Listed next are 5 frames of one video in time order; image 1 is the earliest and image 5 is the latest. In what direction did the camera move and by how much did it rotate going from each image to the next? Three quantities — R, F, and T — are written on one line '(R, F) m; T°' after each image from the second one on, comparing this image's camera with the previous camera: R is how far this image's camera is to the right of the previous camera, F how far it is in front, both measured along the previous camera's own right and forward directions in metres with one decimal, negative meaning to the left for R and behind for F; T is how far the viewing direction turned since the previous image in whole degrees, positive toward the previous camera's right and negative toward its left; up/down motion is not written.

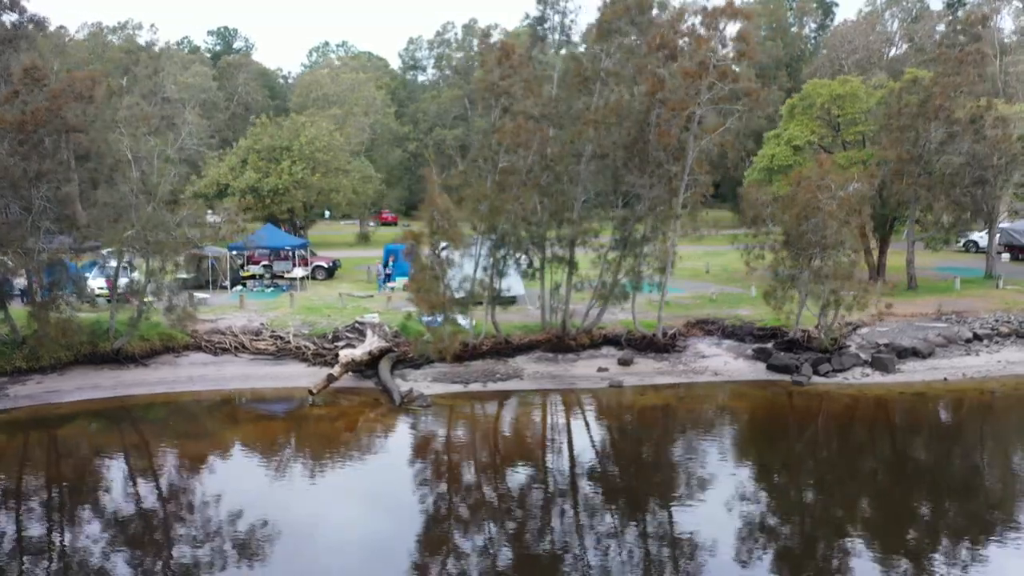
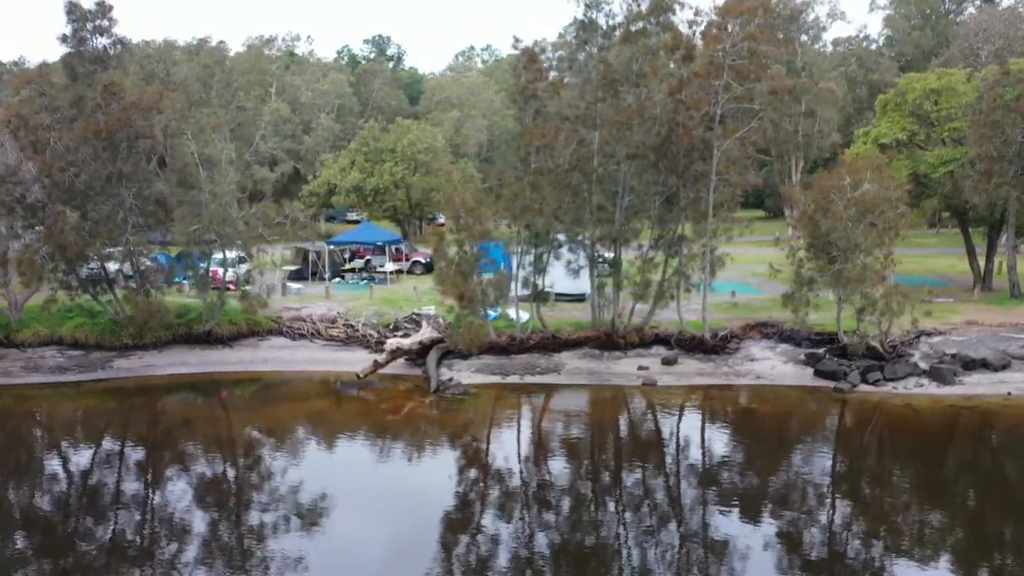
(+3.5, -0.5) m; -11°
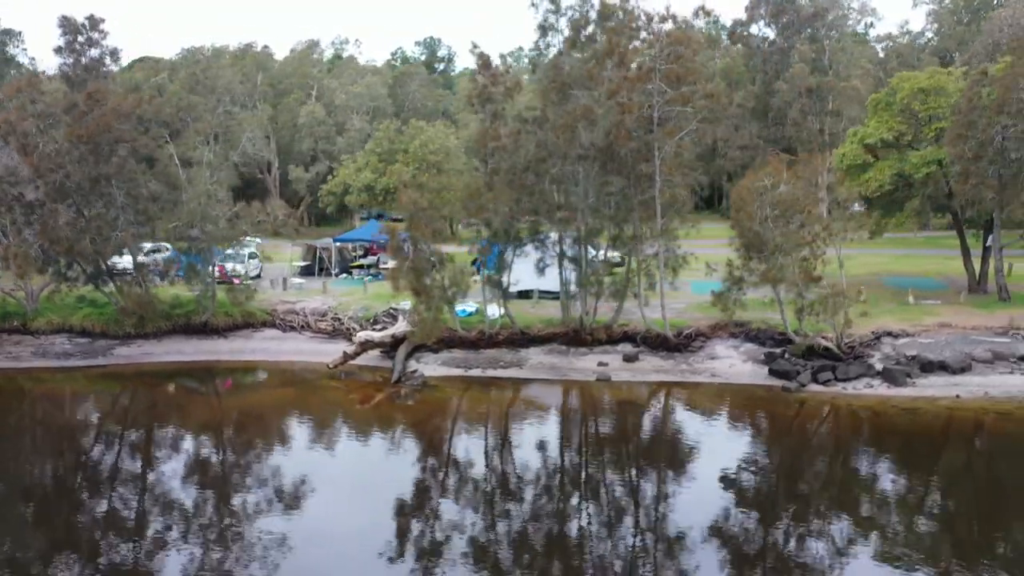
(+3.1, -0.7) m; -5°
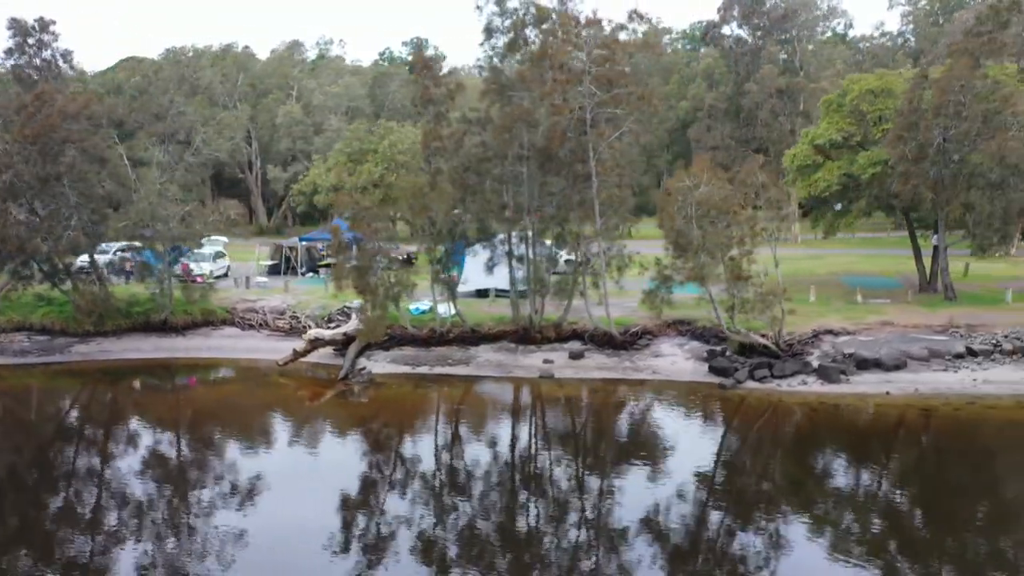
(+1.5, -0.4) m; 0°
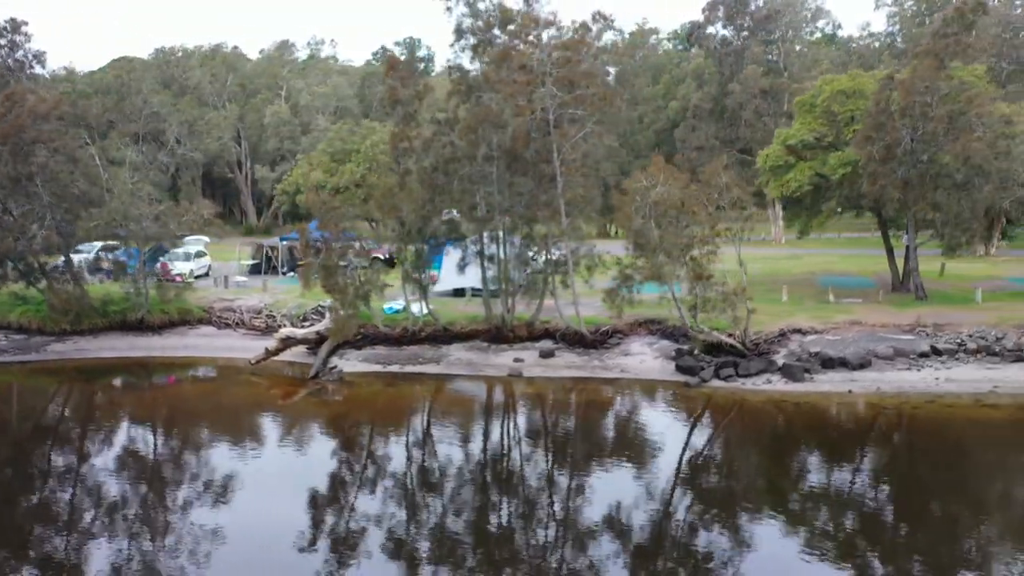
(+0.9, -0.2) m; 0°
